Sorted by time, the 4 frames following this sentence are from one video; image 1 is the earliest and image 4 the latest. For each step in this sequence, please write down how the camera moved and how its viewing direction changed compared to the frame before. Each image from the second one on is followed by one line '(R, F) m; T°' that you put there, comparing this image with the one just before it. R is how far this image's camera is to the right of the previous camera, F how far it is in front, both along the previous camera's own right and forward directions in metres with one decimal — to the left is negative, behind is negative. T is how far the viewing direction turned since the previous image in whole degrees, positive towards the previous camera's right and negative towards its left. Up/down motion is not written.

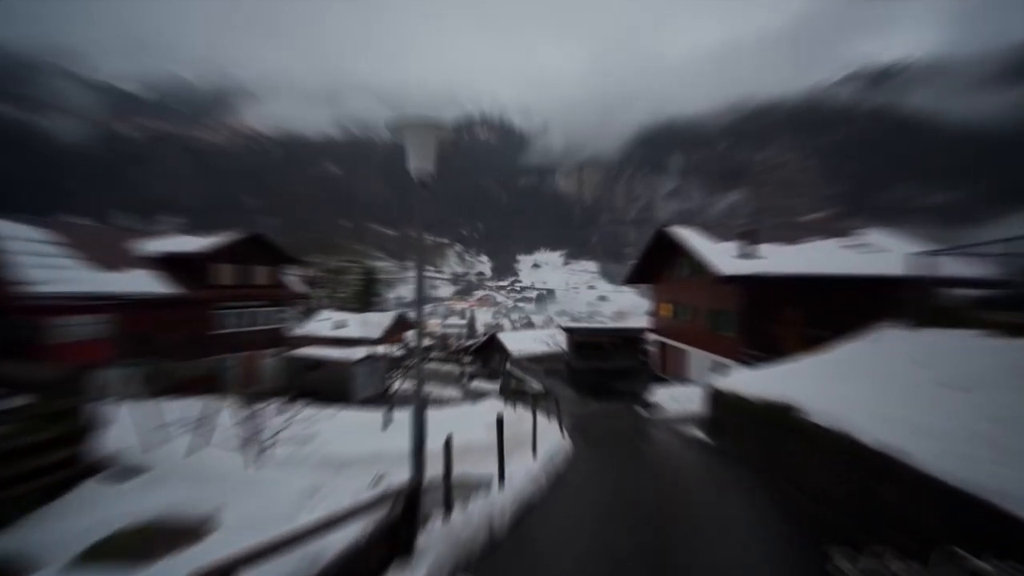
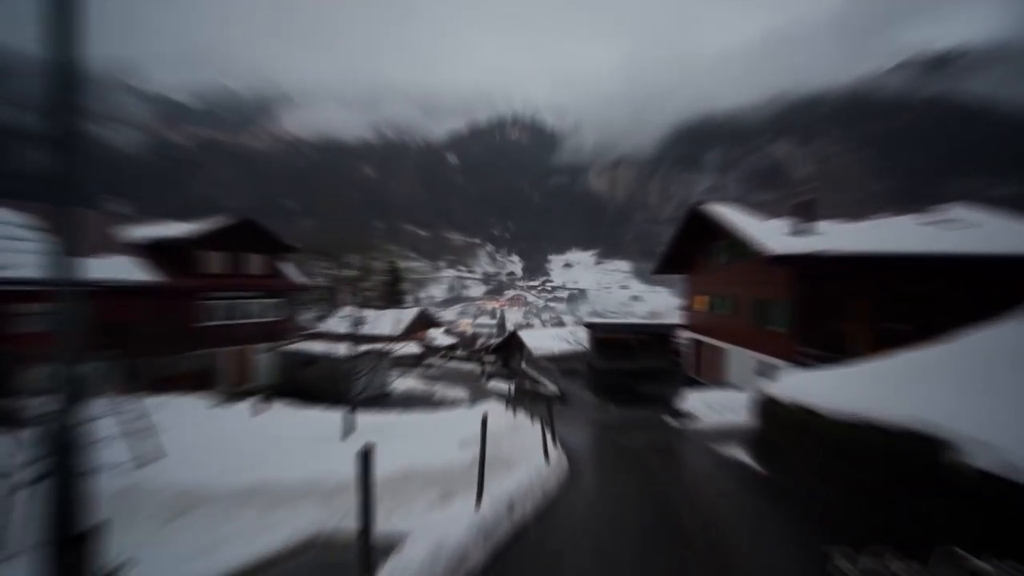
(+0.4, +1.1) m; -4°
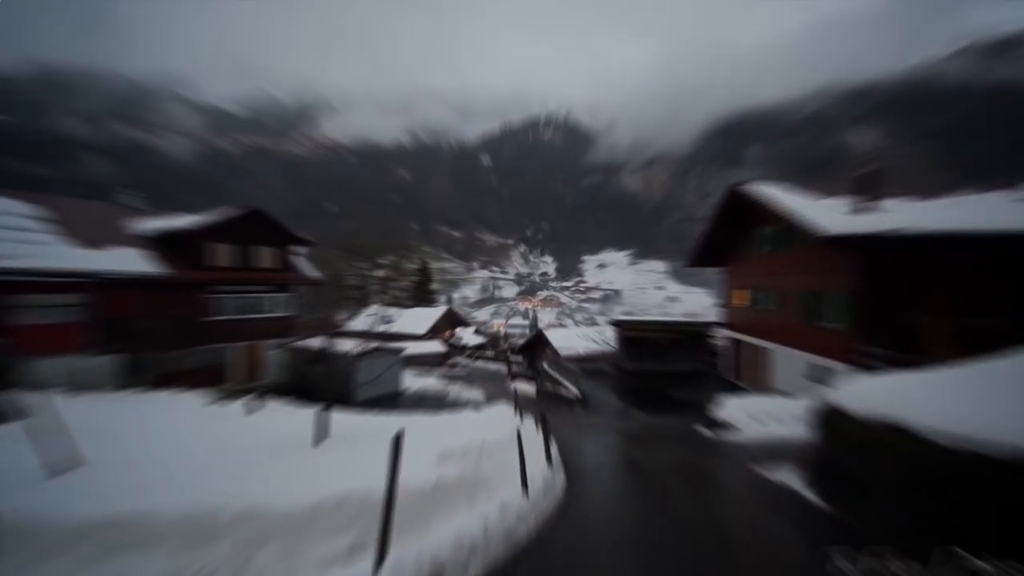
(+0.3, +0.7) m; -4°
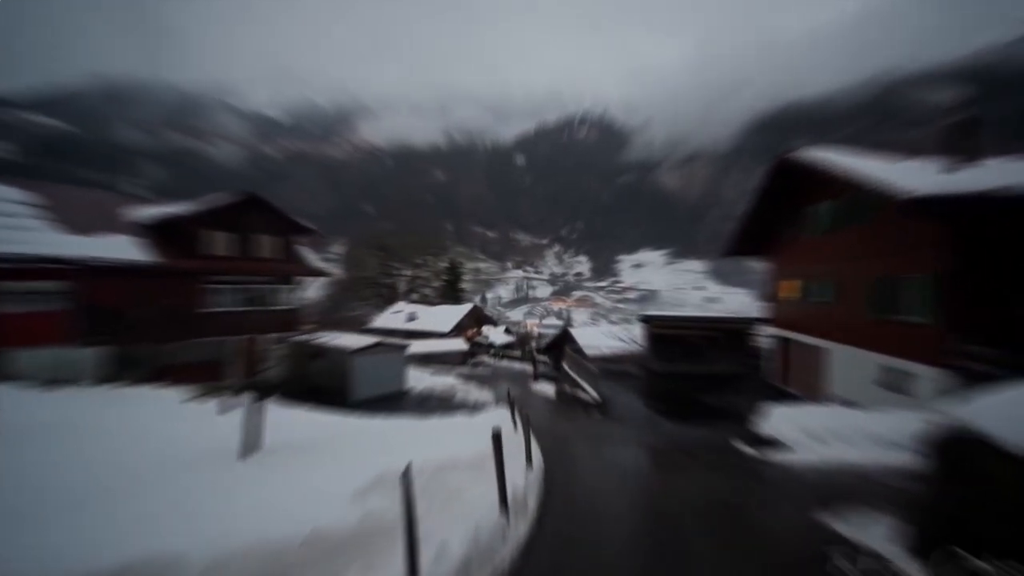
(+0.3, +0.9) m; -4°
